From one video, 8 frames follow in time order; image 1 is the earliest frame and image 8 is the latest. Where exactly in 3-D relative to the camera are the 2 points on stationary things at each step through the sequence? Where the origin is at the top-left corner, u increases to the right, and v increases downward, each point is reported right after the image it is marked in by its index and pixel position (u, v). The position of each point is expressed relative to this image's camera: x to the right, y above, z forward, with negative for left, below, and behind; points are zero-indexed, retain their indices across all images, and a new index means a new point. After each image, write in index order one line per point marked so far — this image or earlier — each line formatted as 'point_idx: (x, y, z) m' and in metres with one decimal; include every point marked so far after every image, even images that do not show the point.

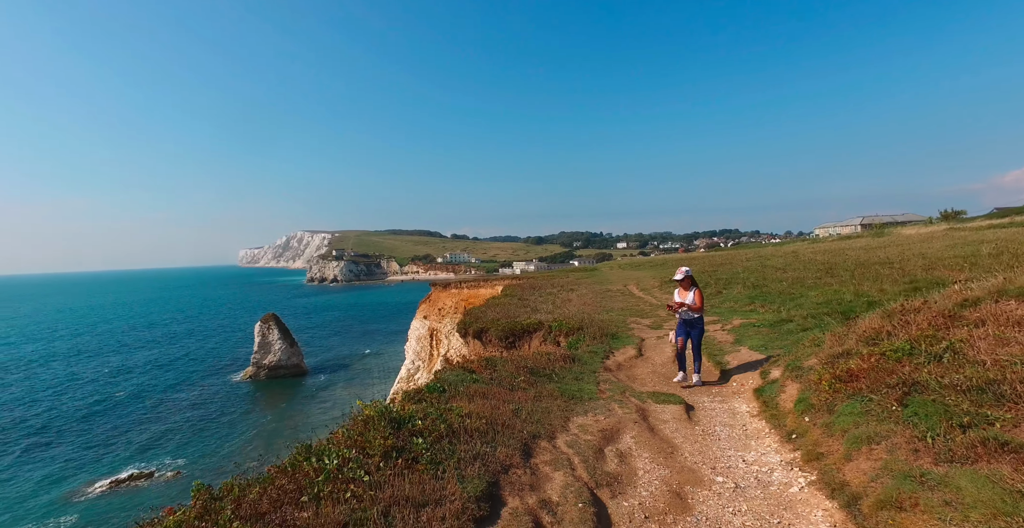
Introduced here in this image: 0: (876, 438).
0: (+4.3, -2.1, +5.4) m
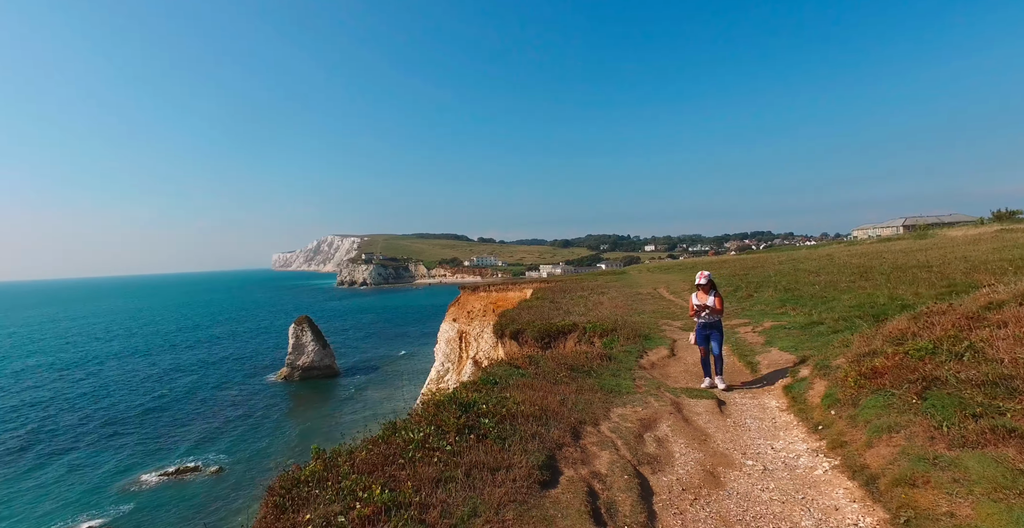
0: (+5.0, -2.1, +6.0) m
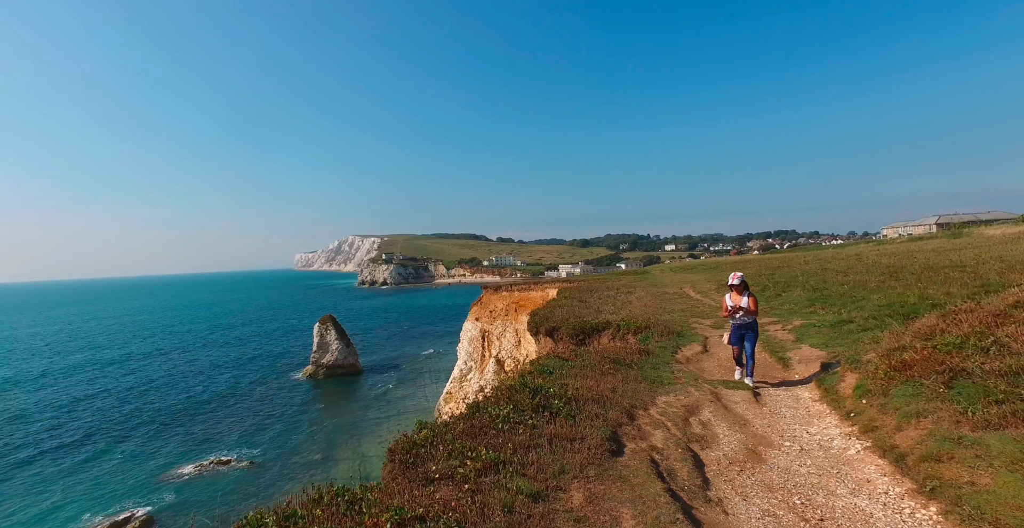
0: (+6.0, -2.2, +6.6) m
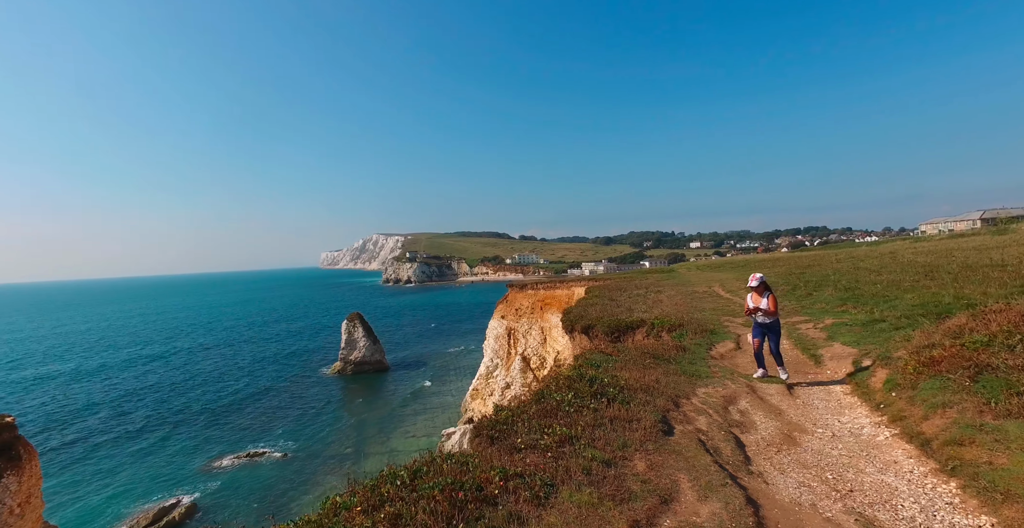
0: (+6.9, -2.2, +7.2) m
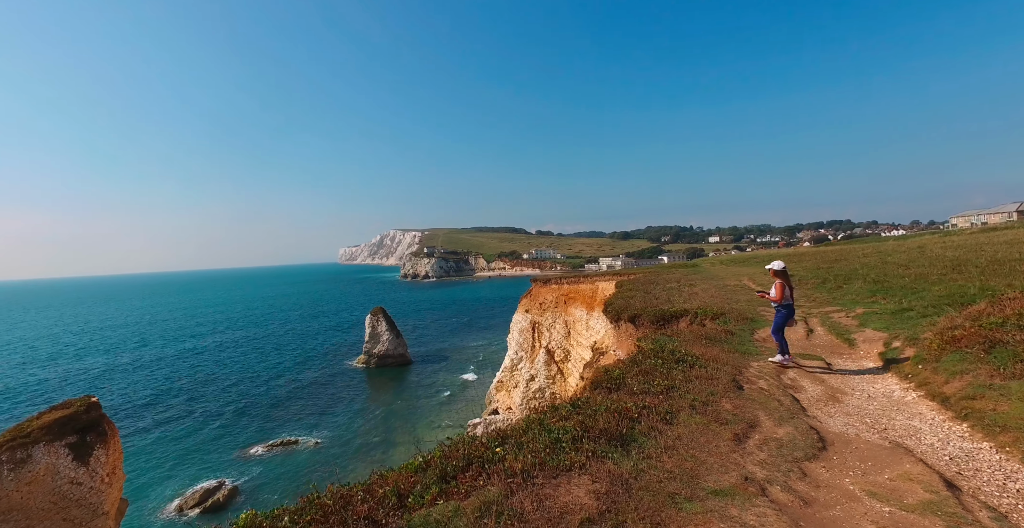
0: (+8.9, -2.1, +8.9) m
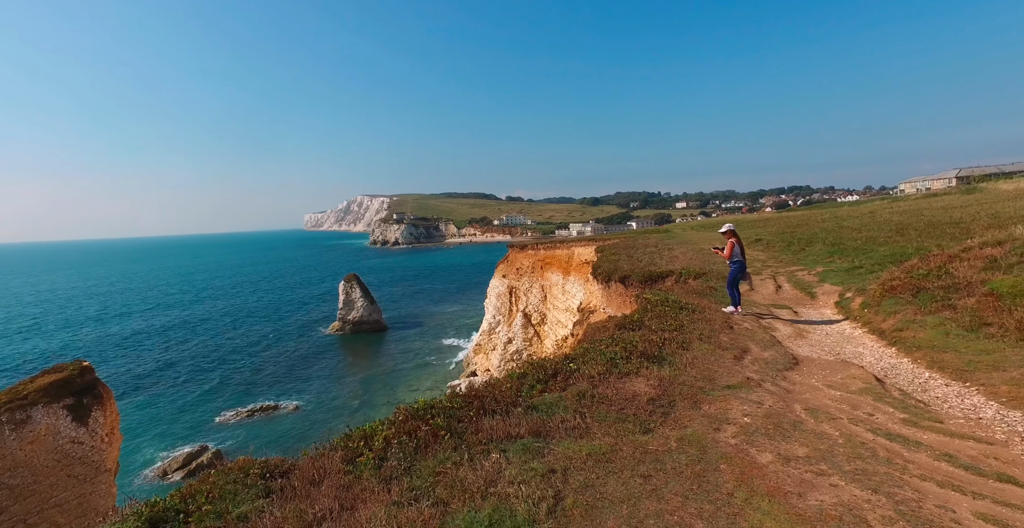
0: (+9.8, -1.2, +11.5) m
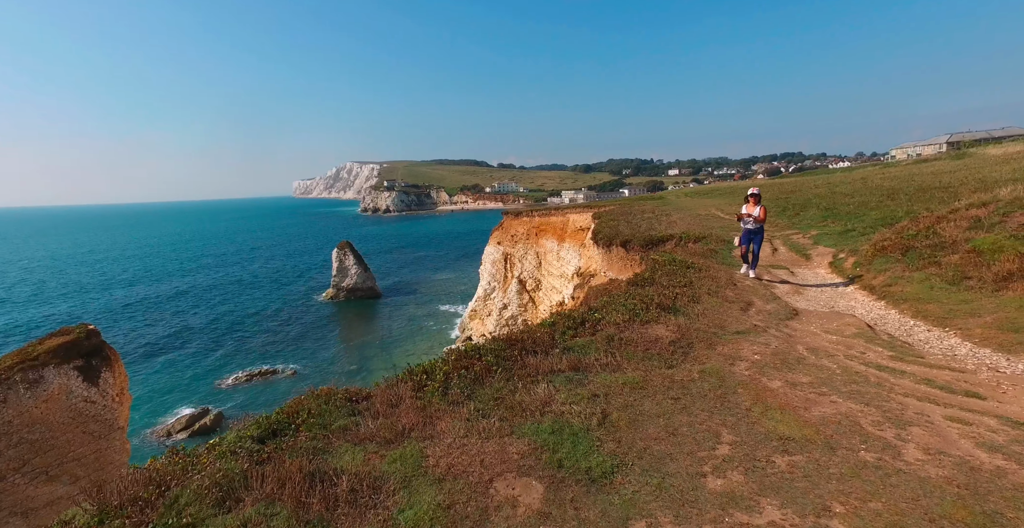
0: (+10.2, -0.2, +12.4) m
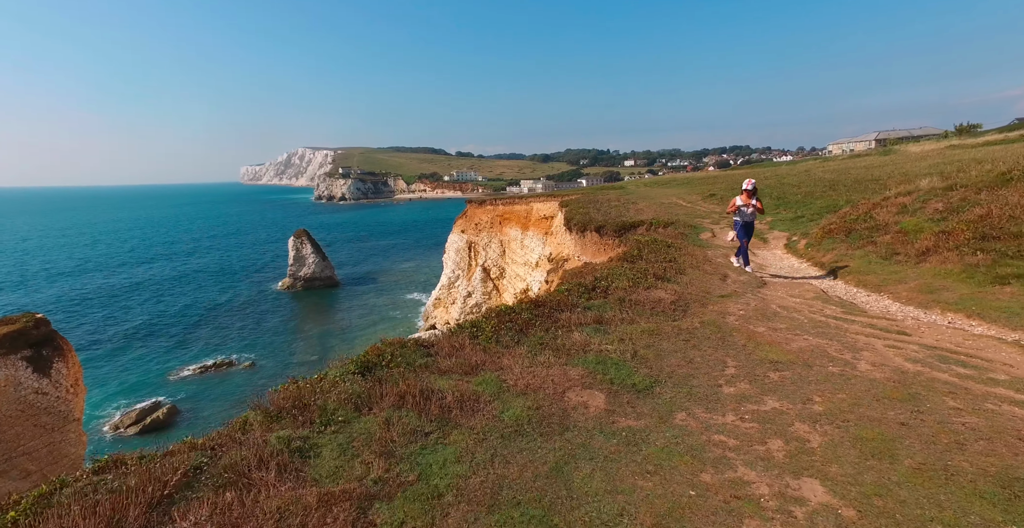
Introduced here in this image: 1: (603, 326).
0: (+10.2, +0.5, +14.4) m
1: (+1.4, -1.0, +7.2) m
